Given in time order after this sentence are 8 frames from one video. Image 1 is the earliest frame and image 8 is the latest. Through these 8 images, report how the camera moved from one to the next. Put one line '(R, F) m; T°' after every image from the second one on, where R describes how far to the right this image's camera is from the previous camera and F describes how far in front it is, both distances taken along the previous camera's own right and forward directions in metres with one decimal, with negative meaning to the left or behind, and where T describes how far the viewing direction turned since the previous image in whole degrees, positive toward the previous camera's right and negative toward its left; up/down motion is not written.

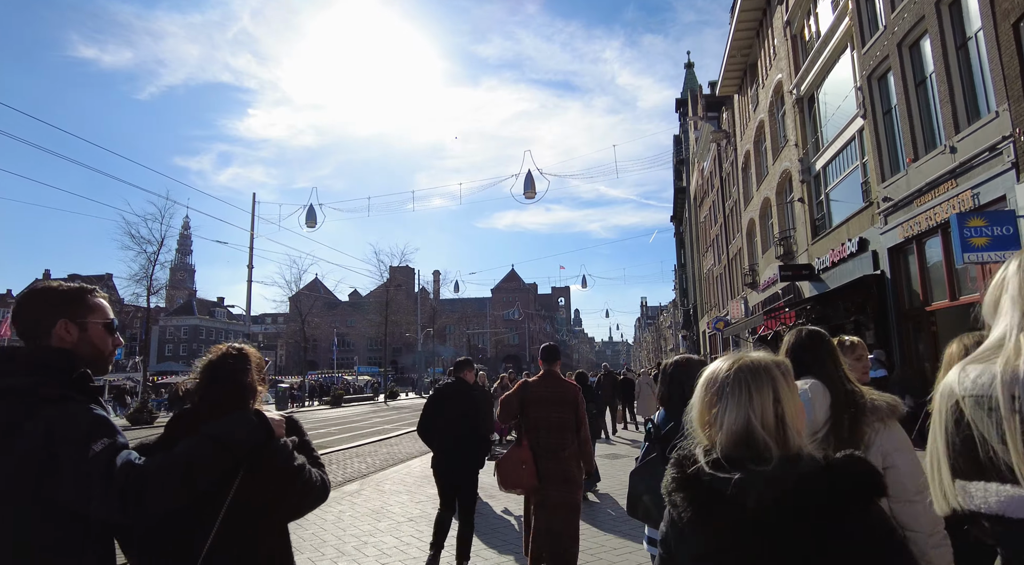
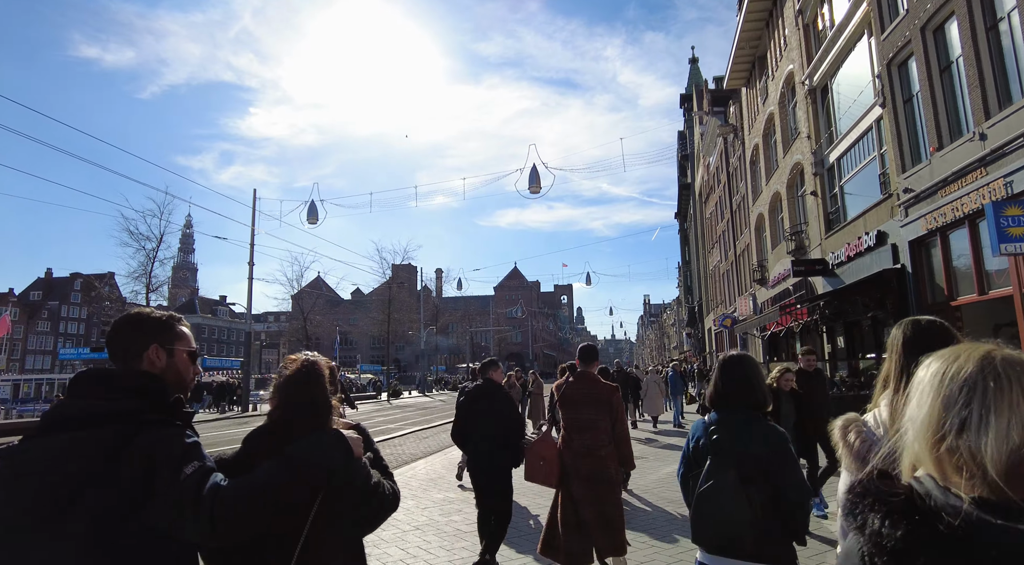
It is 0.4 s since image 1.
(-0.1, +0.5) m; 0°
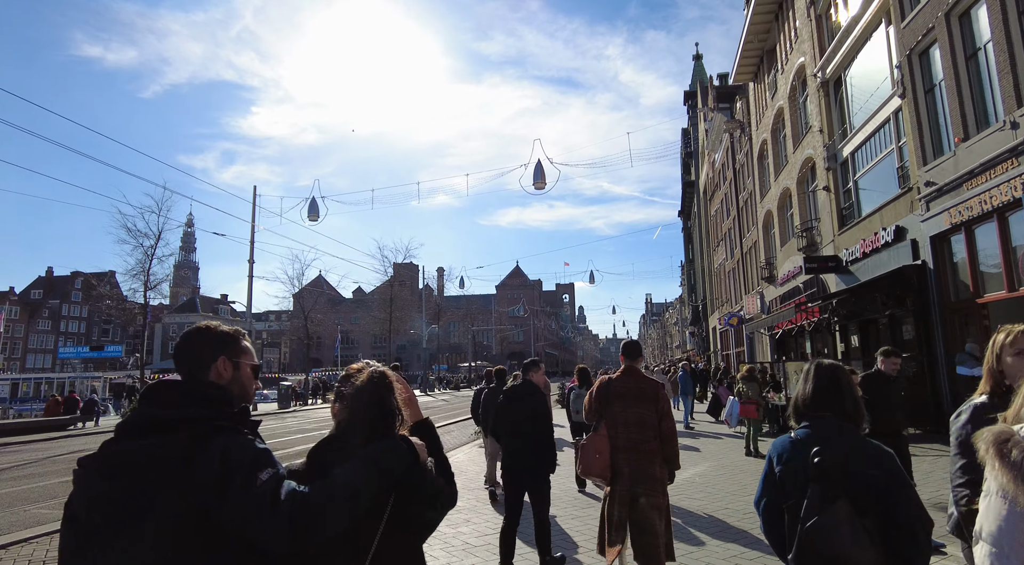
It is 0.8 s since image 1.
(-0.1, +0.5) m; 0°
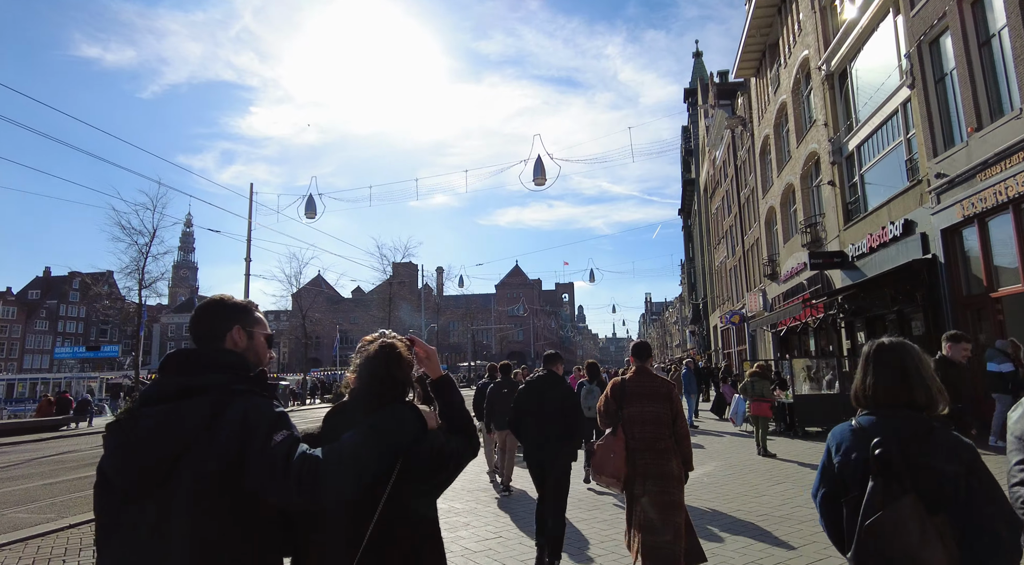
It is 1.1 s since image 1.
(0.0, +0.3) m; 0°
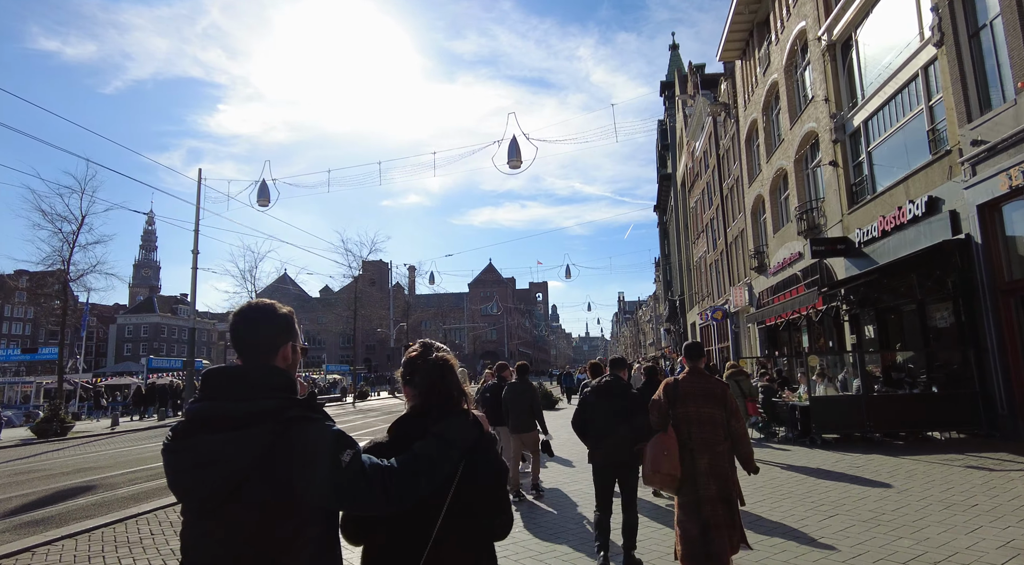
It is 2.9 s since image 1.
(0.0, +2.0) m; +3°
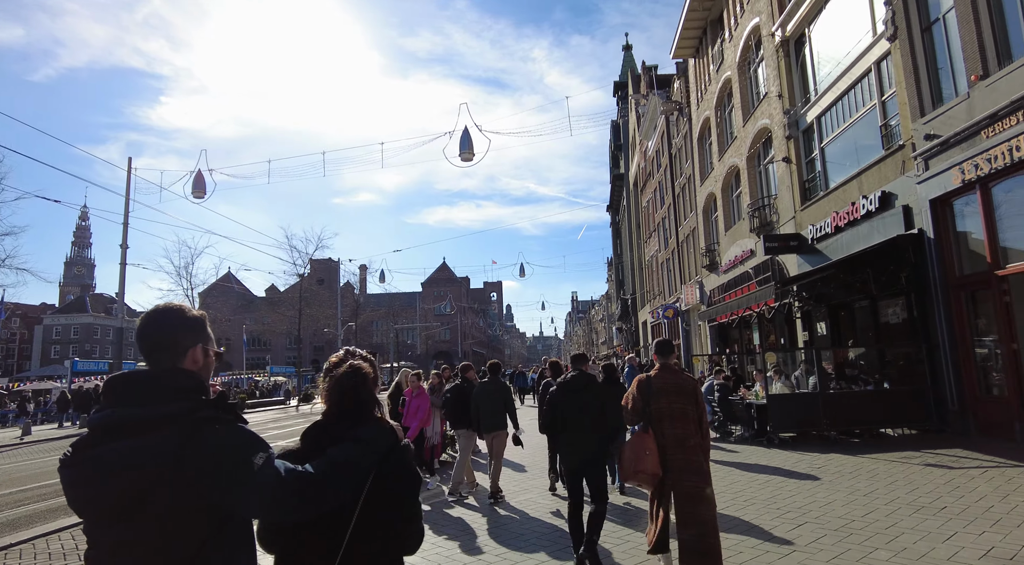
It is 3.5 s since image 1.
(+0.1, +0.7) m; +4°
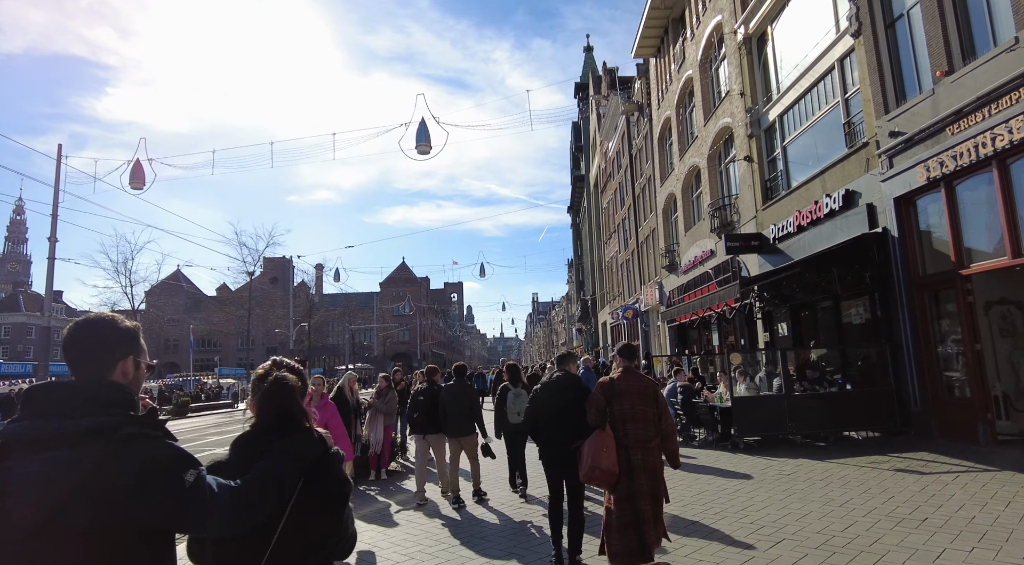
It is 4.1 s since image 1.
(+0.1, +0.6) m; +4°
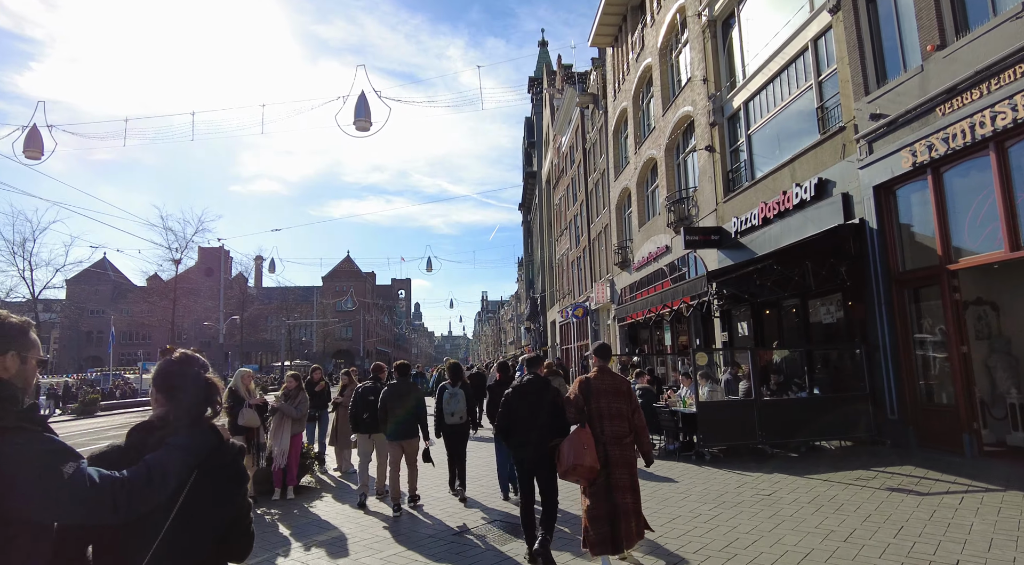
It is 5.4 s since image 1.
(+0.1, +1.4) m; +5°
